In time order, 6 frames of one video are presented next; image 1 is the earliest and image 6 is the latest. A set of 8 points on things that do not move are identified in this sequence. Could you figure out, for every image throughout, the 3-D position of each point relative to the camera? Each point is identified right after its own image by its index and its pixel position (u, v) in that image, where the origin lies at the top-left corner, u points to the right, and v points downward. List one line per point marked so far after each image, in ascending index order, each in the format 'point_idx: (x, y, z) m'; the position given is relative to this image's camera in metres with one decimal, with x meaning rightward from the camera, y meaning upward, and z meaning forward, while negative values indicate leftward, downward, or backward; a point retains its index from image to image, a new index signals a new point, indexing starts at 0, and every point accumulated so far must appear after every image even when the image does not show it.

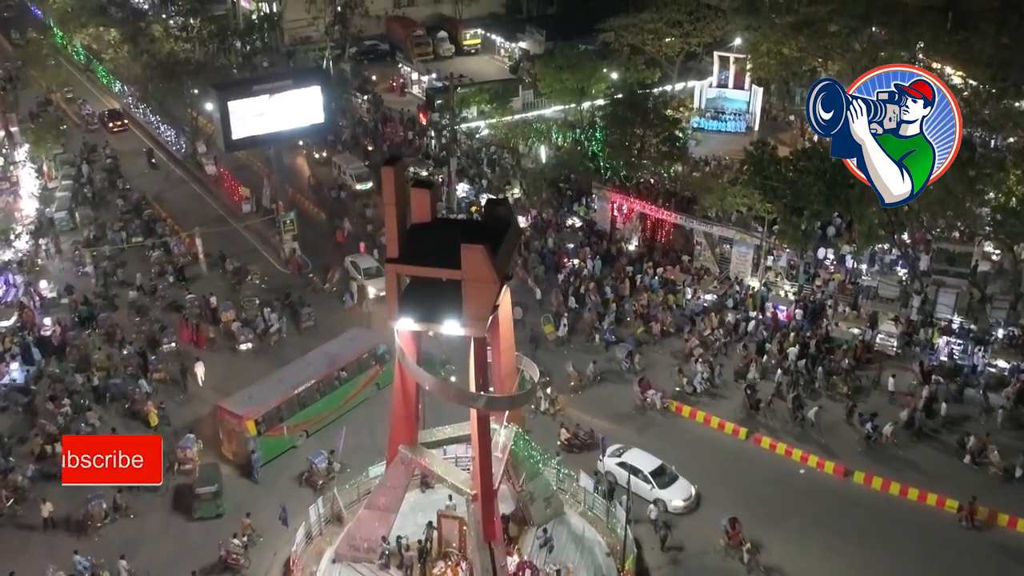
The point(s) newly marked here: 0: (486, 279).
0: (-0.5, +0.2, +17.5) m
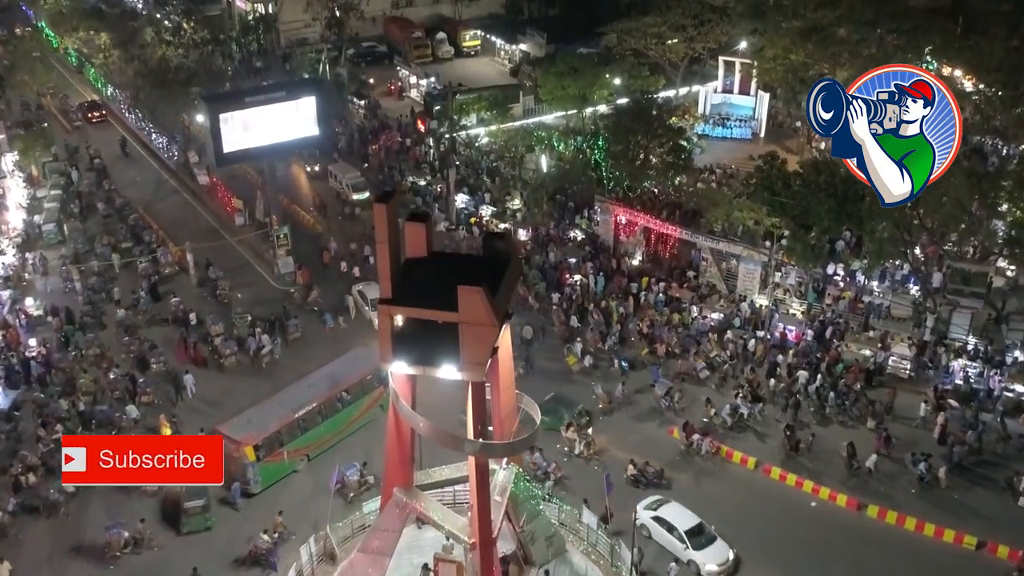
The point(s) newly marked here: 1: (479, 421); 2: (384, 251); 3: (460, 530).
0: (-0.5, -0.6, +16.4) m
1: (-0.7, -2.7, +17.9) m
2: (-2.4, +0.7, +16.6) m
3: (-1.1, -5.5, +19.7) m
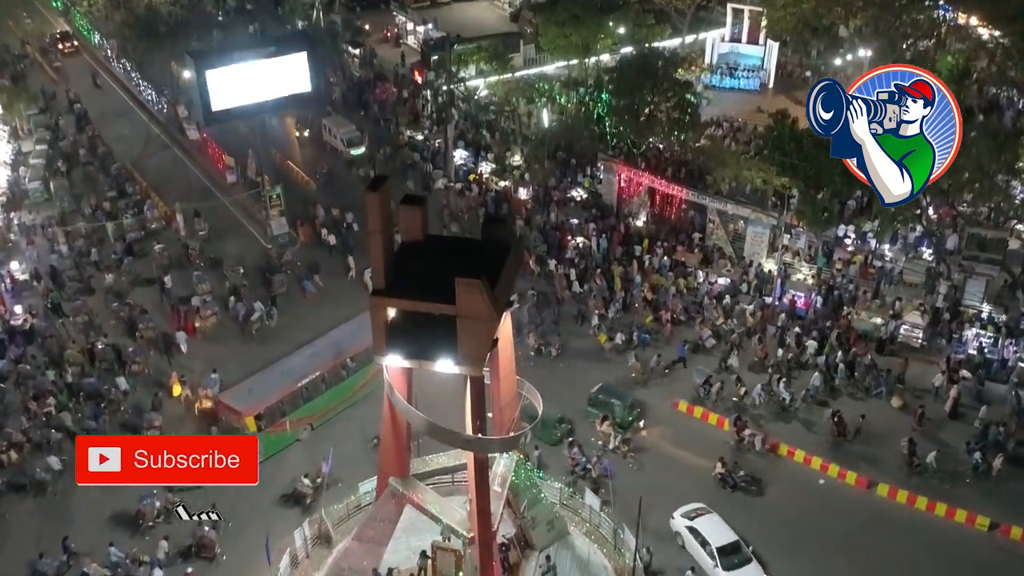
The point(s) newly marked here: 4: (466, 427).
0: (-0.5, -0.5, +15.4) m
1: (-0.7, -2.5, +16.9) m
2: (-2.4, +0.9, +15.5) m
3: (-1.1, -5.1, +18.9) m
4: (-0.9, -2.7, +17.3) m
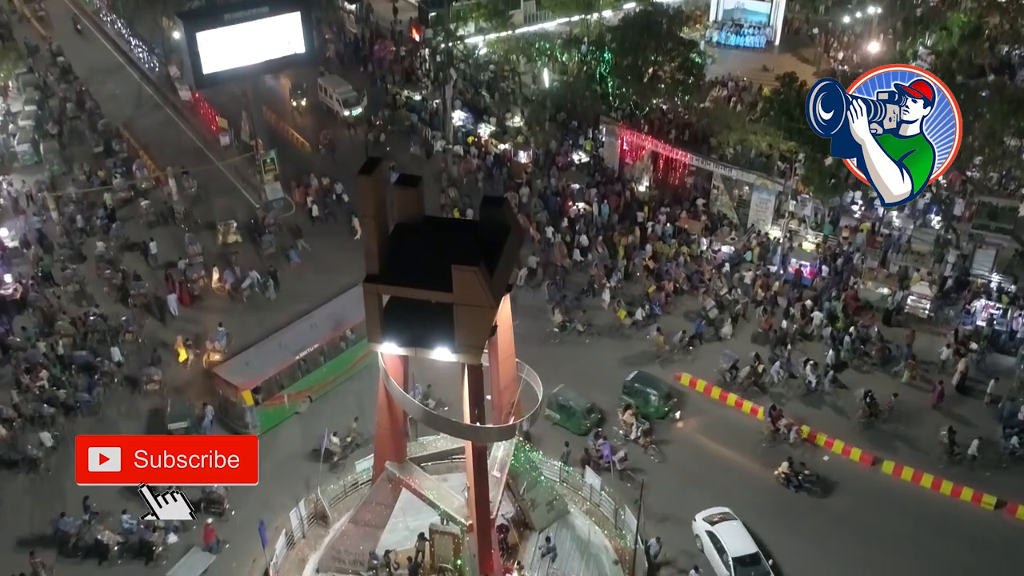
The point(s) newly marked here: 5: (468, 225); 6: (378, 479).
0: (-0.5, -0.3, +14.8) m
1: (-0.7, -2.2, +16.4) m
2: (-2.4, +1.1, +14.8) m
3: (-1.1, -4.7, +18.5) m
4: (-0.9, -2.4, +16.7) m
5: (-0.8, +1.2, +16.3) m
6: (-3.0, -4.3, +19.5) m
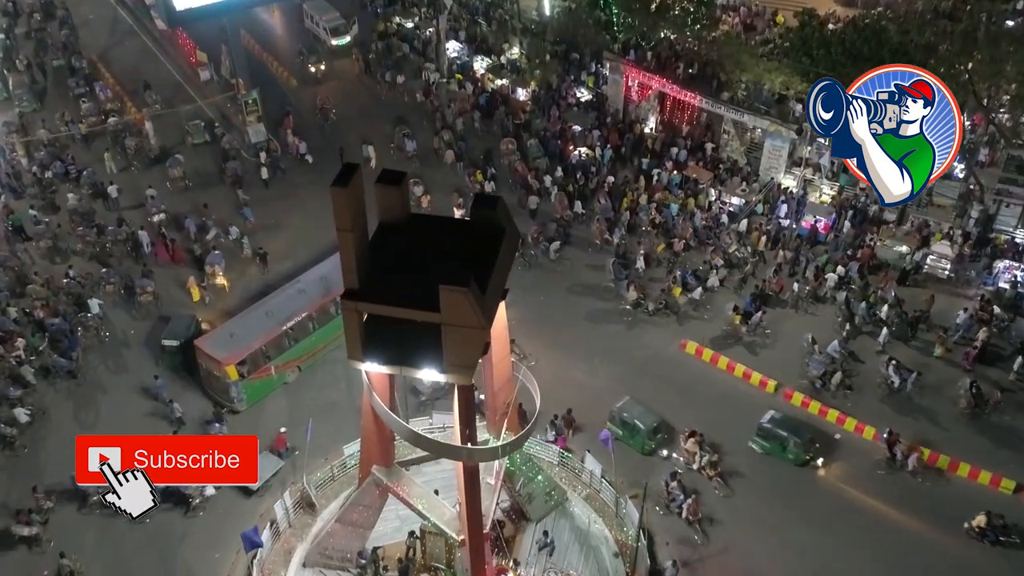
0: (-0.6, -0.5, +13.2) m
1: (-0.8, -2.3, +15.0) m
2: (-2.5, +0.8, +13.0) m
3: (-1.2, -4.5, +17.4) m
4: (-1.0, -2.5, +15.4) m
5: (-0.9, +1.0, +14.5) m
6: (-3.1, -4.0, +18.3) m
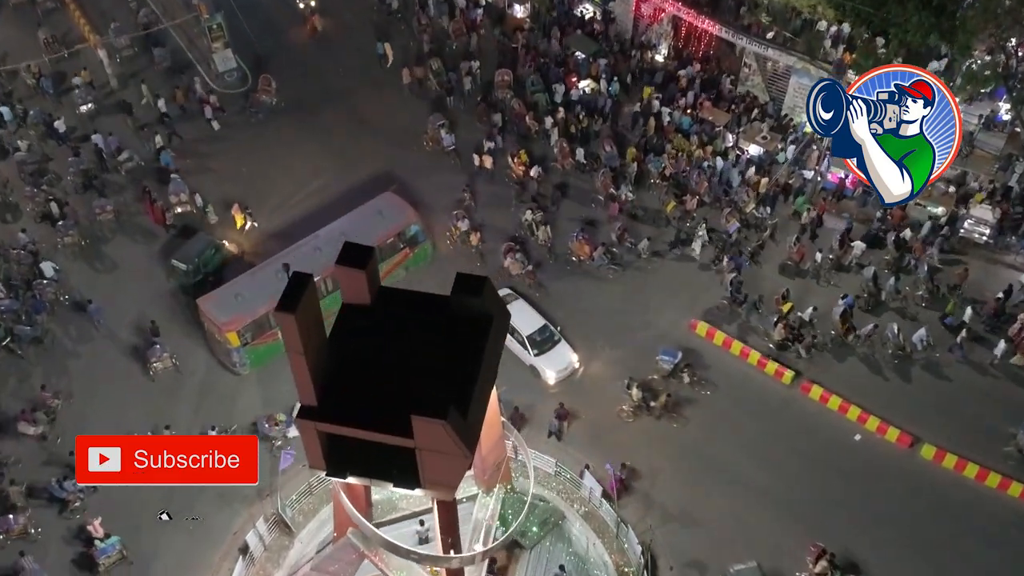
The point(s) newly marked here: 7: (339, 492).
0: (-0.7, -2.1, +10.9) m
1: (-0.9, -3.5, +13.0) m
2: (-2.6, -0.8, +10.6) m
3: (-1.4, -5.3, +15.7) m
4: (-1.2, -3.6, +13.4) m
5: (-1.1, -0.3, +12.0) m
6: (-3.2, -4.7, +16.5) m
7: (-2.8, -2.8, +13.2) m
